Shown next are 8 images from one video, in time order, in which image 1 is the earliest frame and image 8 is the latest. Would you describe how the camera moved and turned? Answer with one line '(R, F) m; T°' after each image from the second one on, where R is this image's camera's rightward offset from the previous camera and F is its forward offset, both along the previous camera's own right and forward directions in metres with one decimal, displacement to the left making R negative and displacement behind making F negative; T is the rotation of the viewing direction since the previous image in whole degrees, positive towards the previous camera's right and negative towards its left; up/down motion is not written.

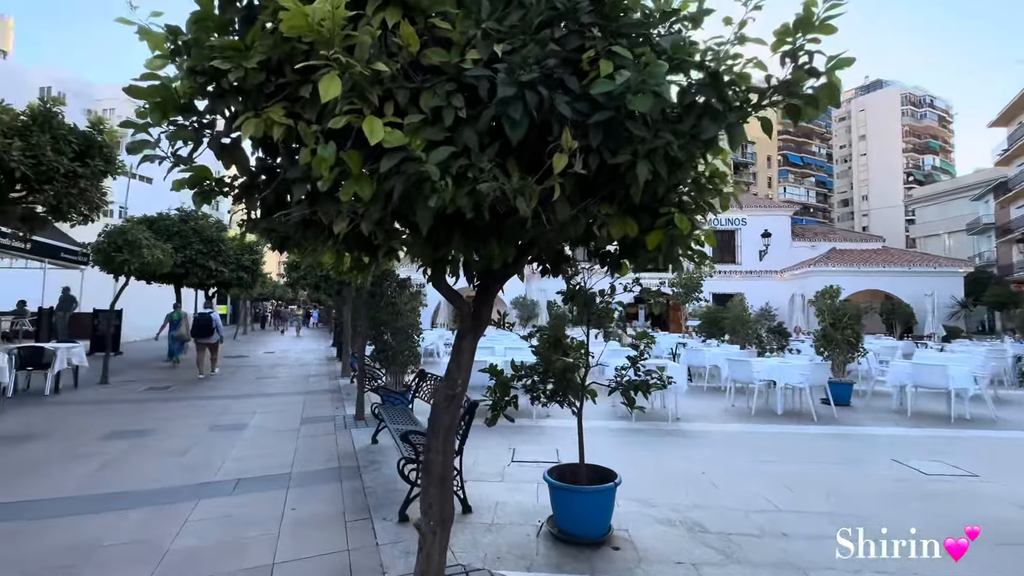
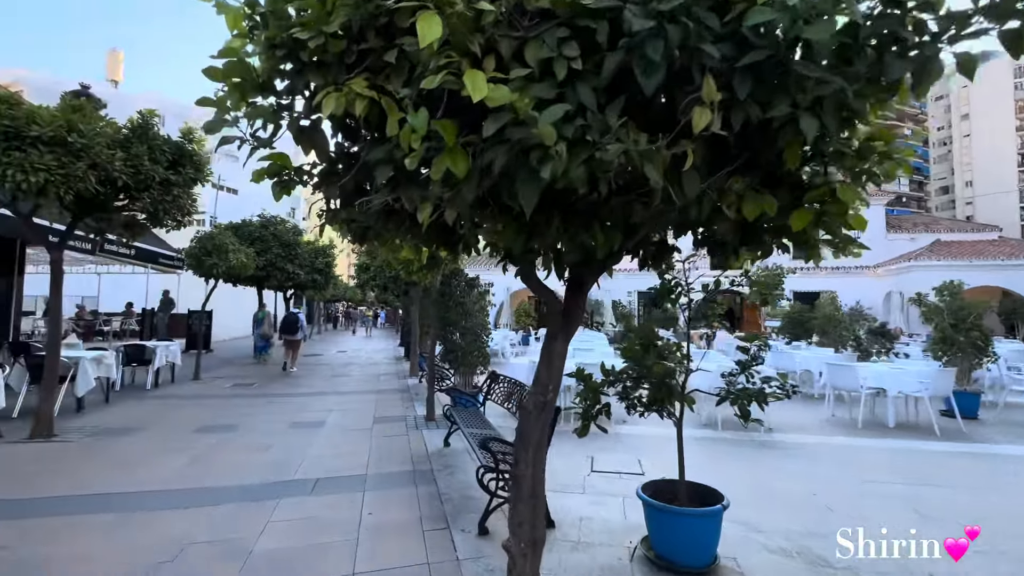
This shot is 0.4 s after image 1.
(-0.2, +0.3) m; -7°
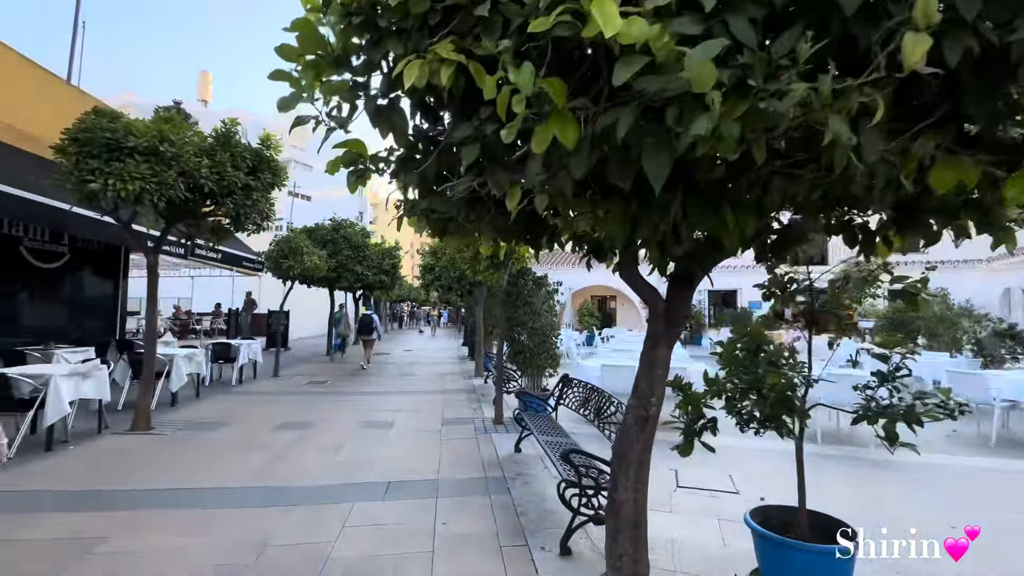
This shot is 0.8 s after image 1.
(-0.2, +0.3) m; -7°
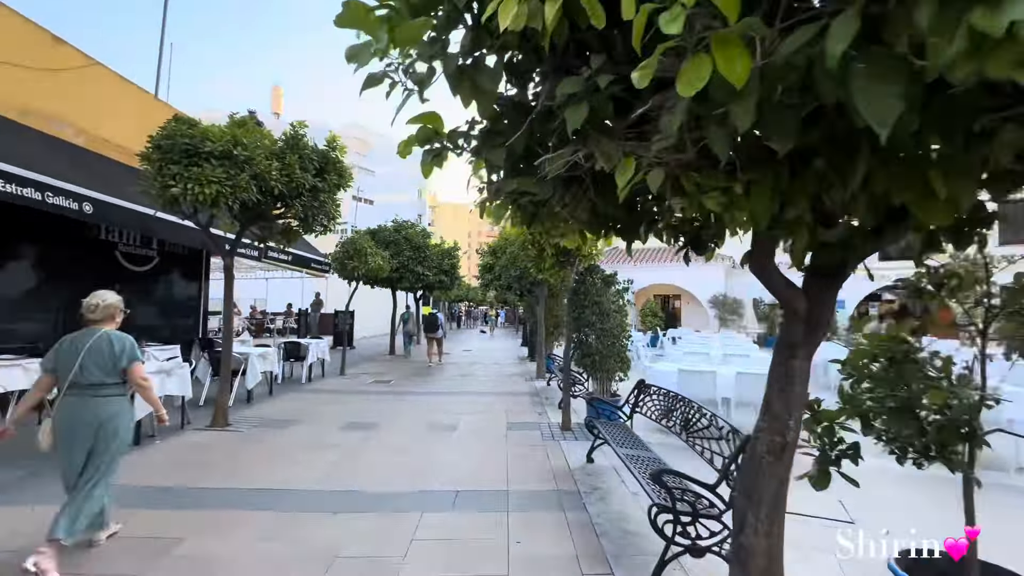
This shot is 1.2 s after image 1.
(-0.2, +0.3) m; -7°
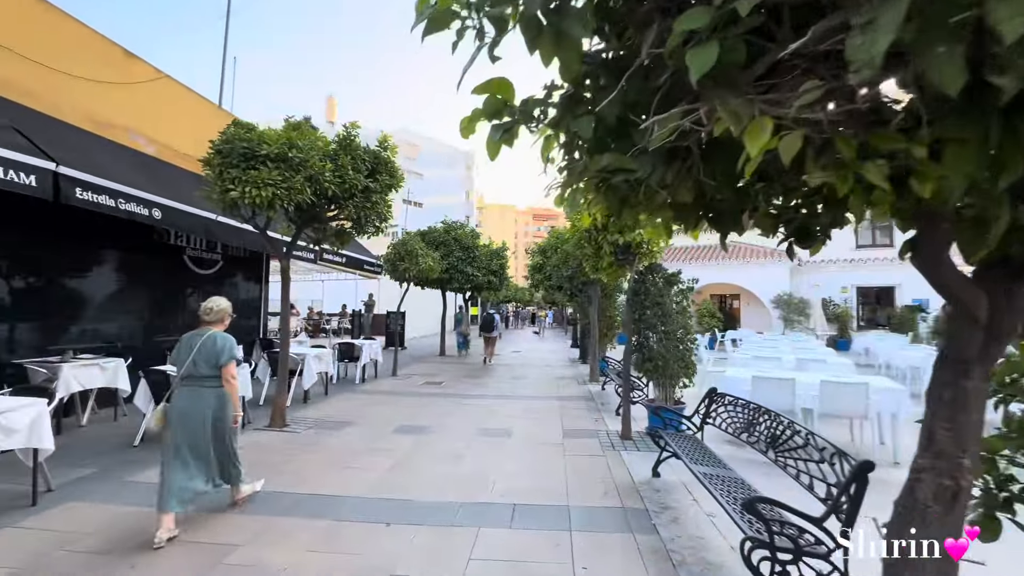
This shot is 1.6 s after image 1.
(-0.1, +0.3) m; -6°
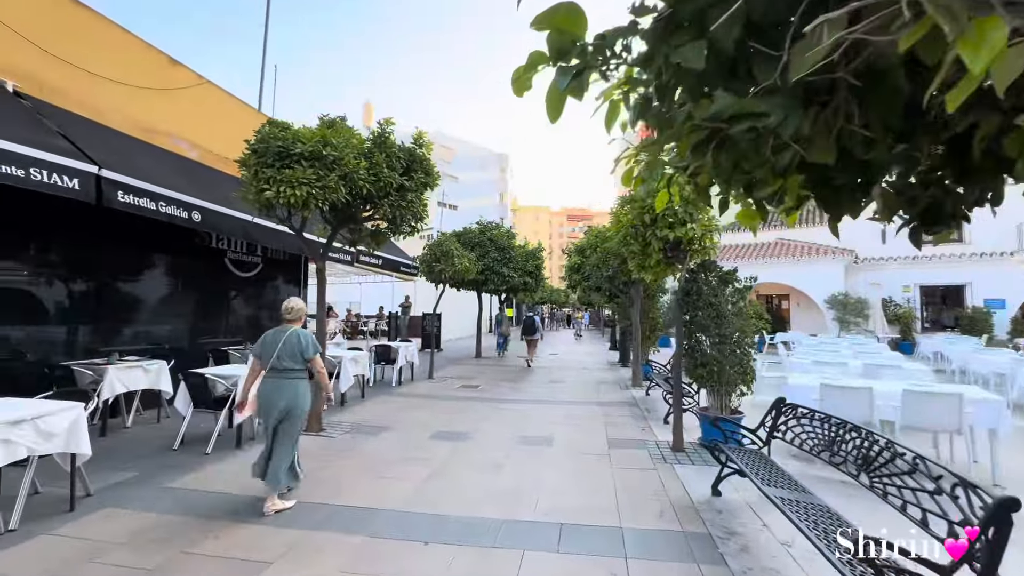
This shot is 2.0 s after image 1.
(-0.1, +0.3) m; -4°
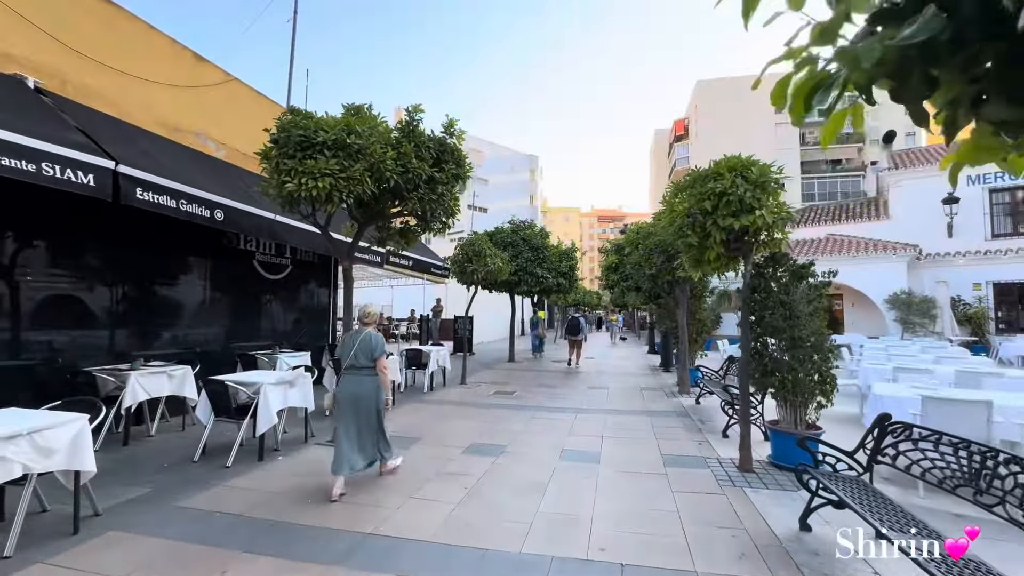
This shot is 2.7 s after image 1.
(-0.1, +0.6) m; -4°
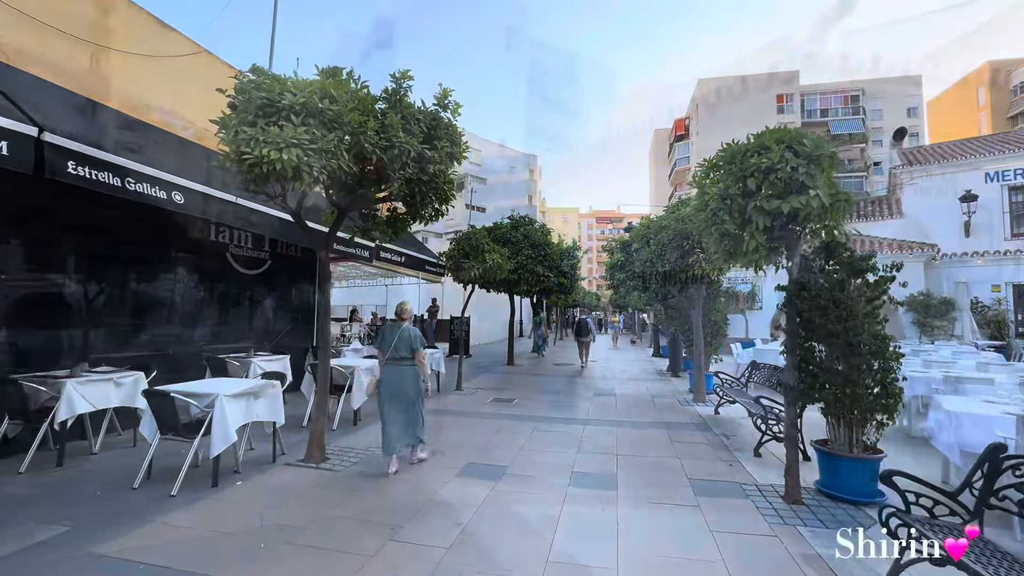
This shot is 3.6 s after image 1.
(-0.1, +0.9) m; 0°
